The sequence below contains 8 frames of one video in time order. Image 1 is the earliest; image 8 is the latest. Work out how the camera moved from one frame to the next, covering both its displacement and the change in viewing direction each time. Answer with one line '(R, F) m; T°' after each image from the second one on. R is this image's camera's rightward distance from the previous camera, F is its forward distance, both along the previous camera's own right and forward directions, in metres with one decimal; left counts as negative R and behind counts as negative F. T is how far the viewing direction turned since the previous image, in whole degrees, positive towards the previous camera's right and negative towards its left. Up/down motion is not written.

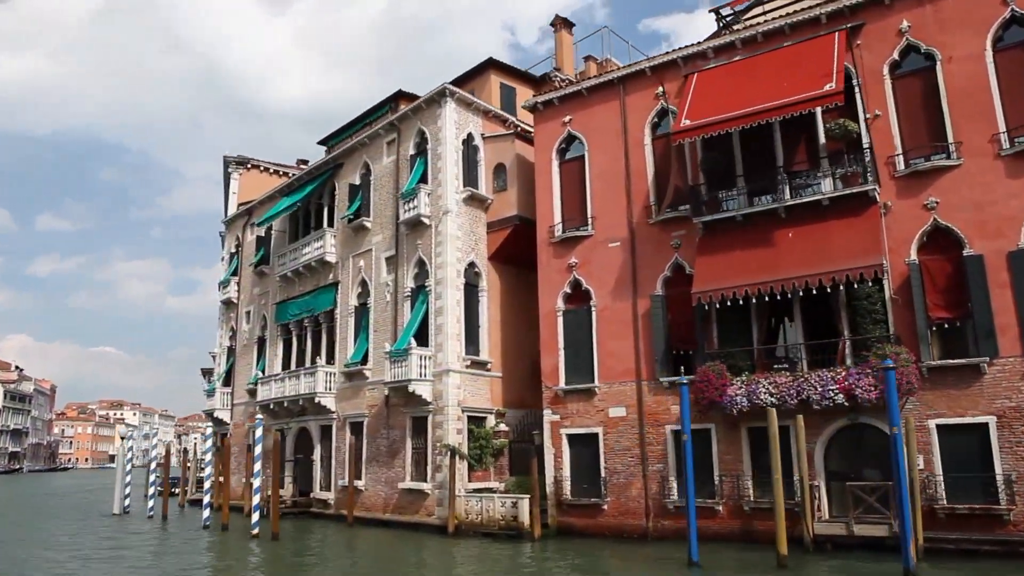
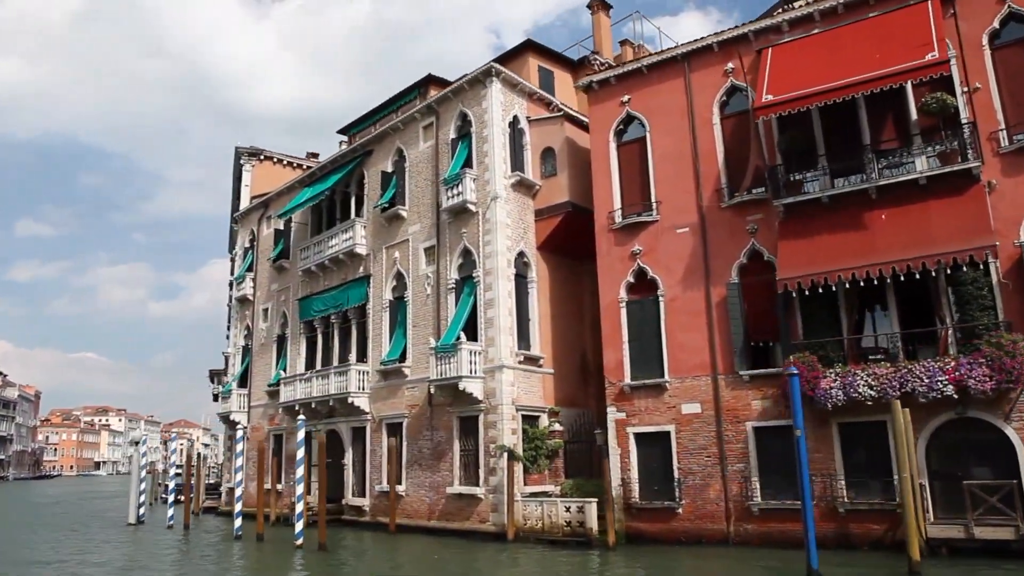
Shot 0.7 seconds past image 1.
(-2.0, +1.3) m; +1°
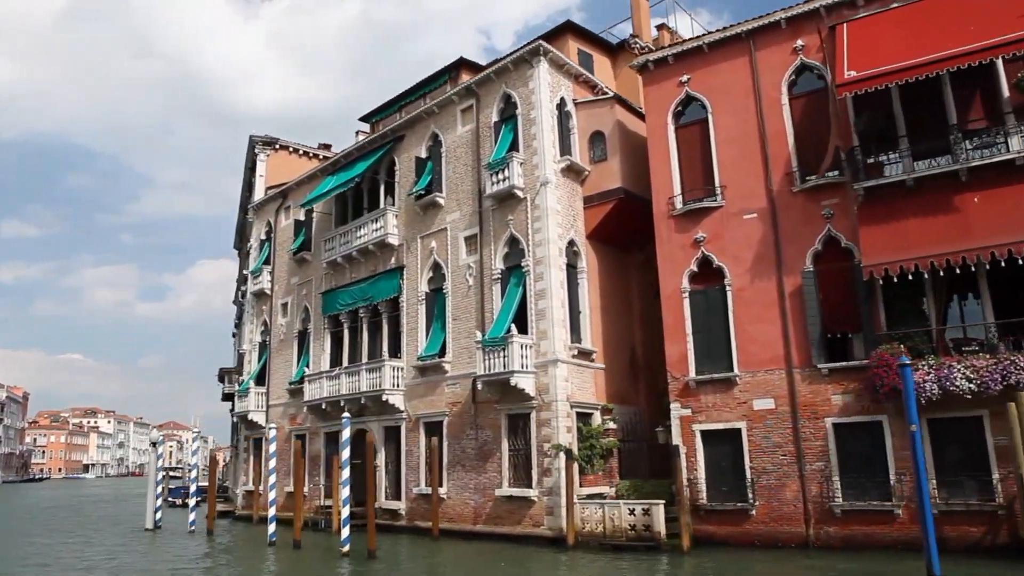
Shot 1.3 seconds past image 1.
(-1.7, +1.1) m; +1°
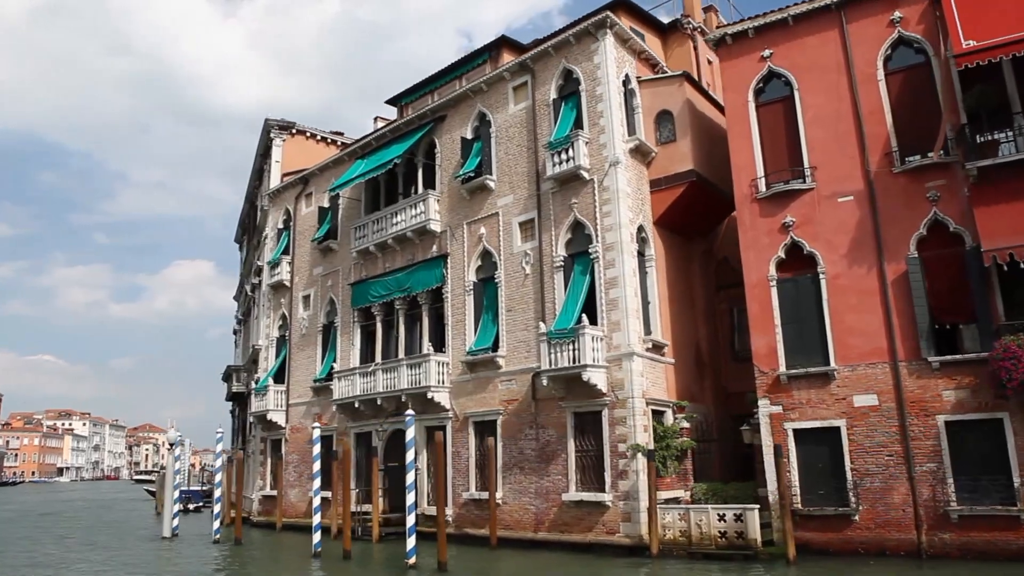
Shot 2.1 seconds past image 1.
(-2.3, +1.5) m; +2°
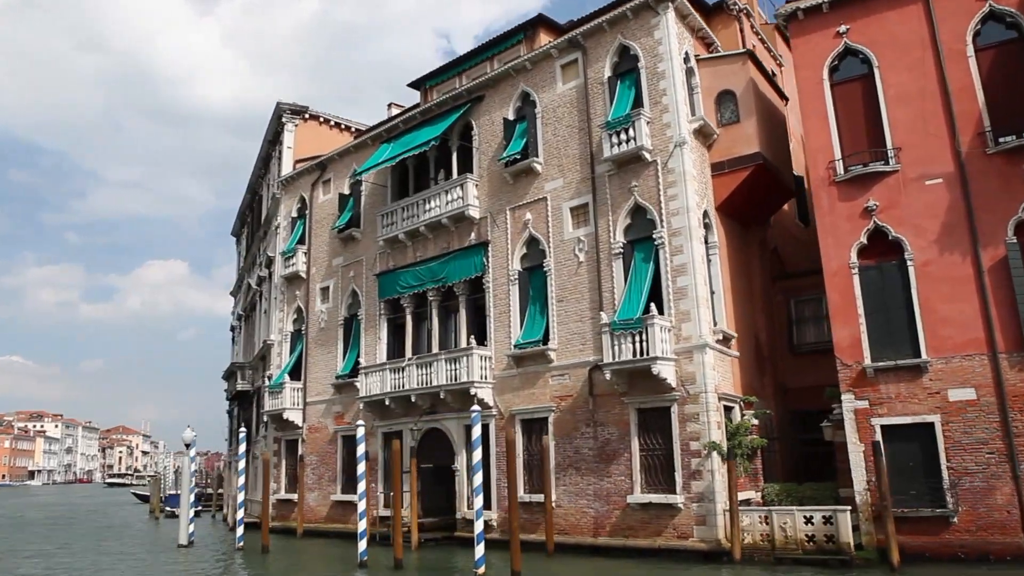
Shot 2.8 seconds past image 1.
(-2.0, +1.3) m; +2°
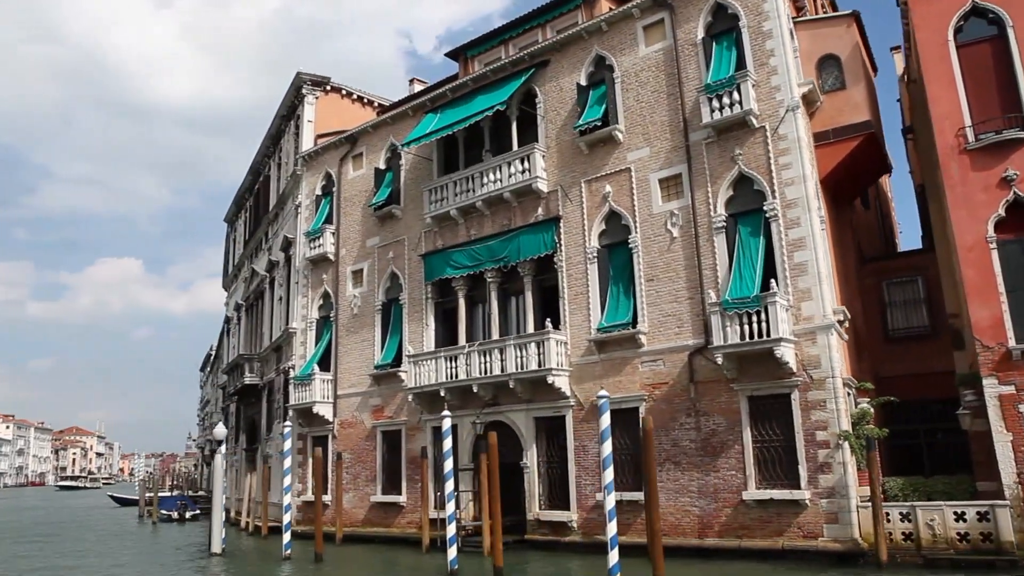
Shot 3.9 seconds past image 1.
(-3.0, +1.8) m; +3°
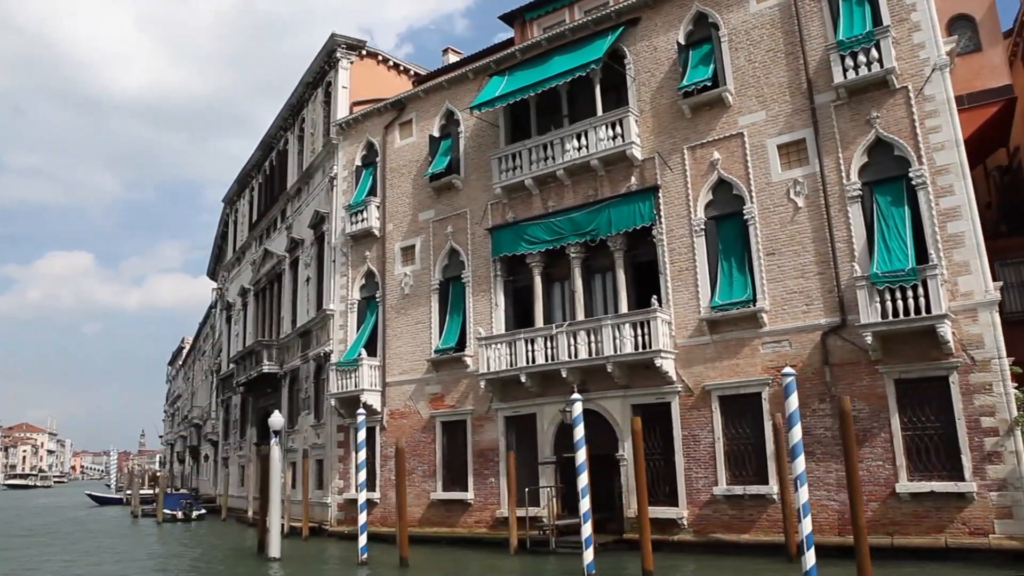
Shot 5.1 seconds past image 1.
(-3.3, +1.8) m; +4°
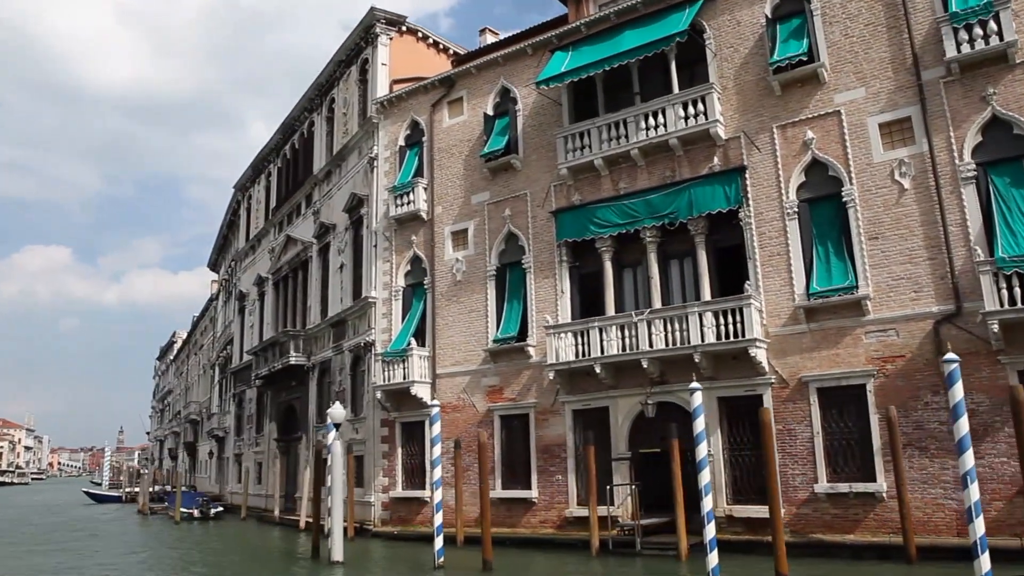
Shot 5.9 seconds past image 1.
(-2.2, +1.1) m; +2°
